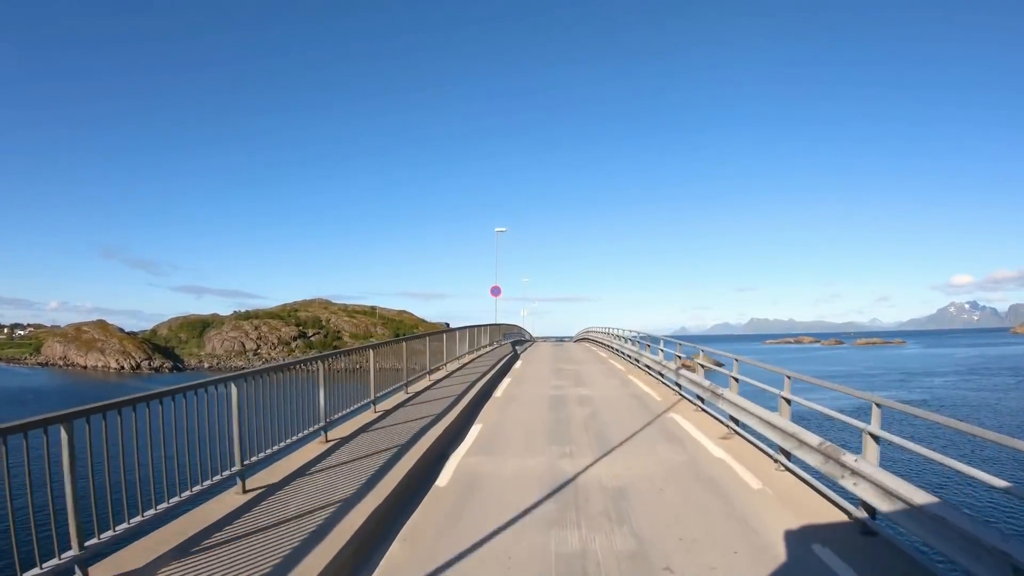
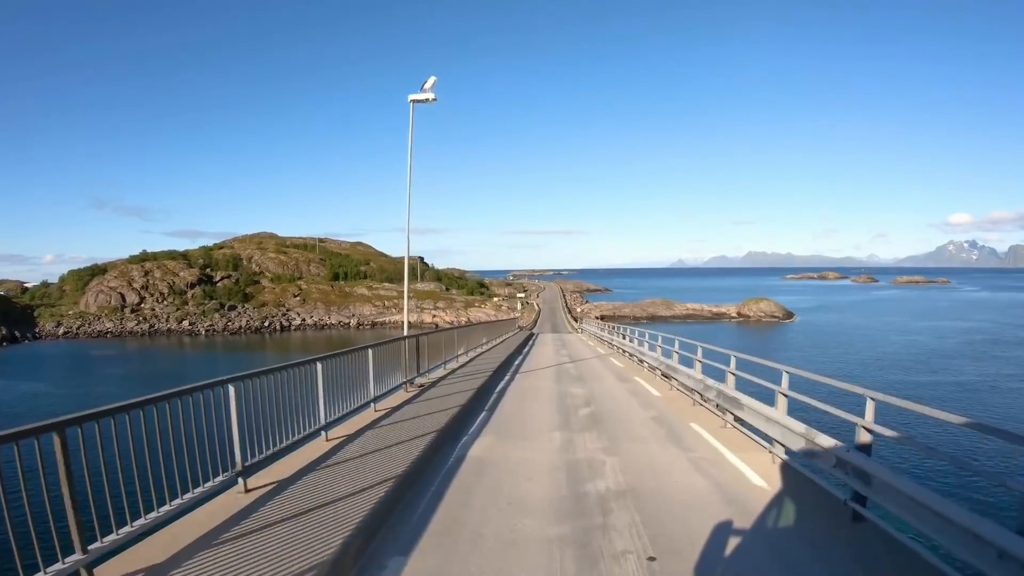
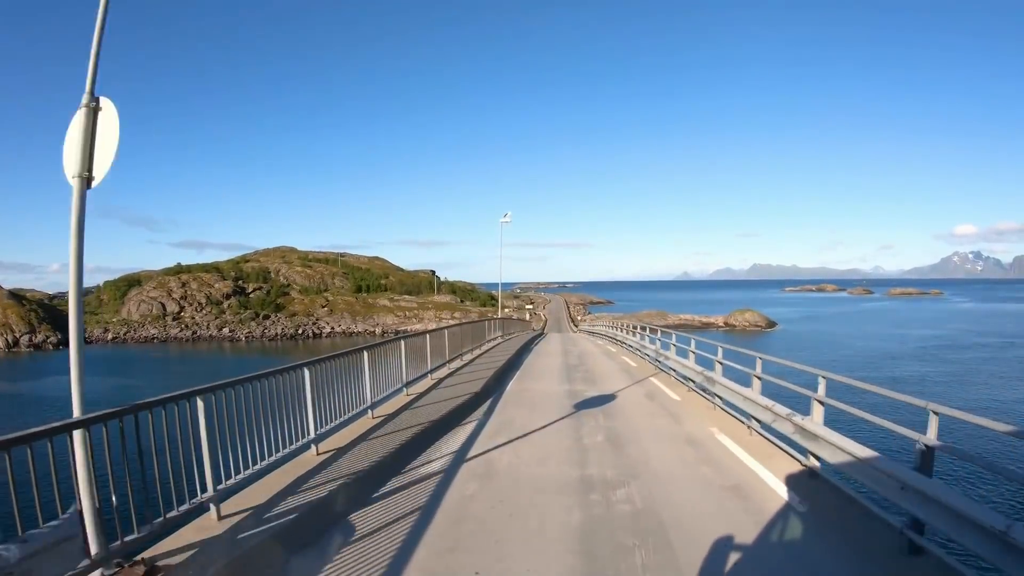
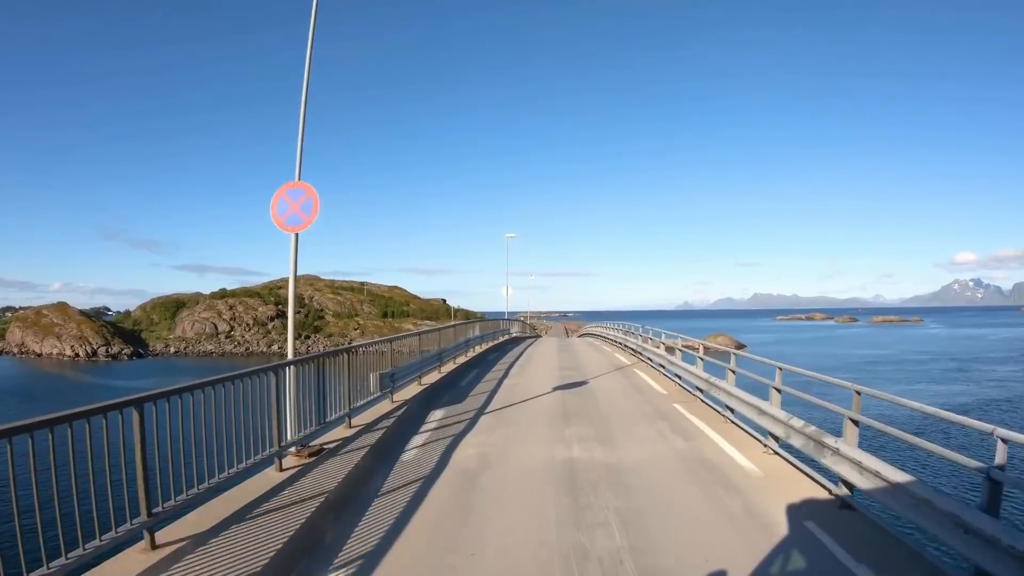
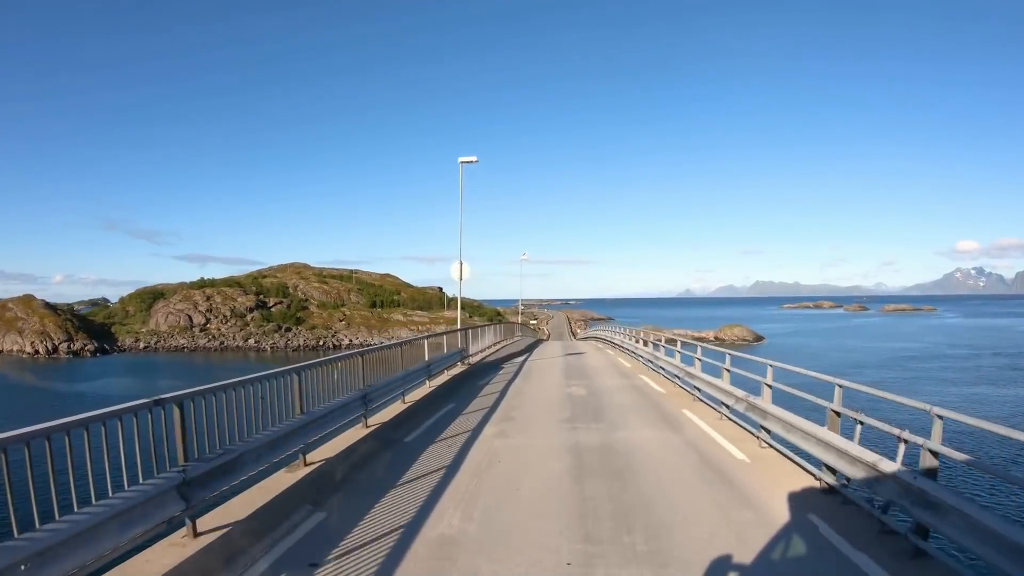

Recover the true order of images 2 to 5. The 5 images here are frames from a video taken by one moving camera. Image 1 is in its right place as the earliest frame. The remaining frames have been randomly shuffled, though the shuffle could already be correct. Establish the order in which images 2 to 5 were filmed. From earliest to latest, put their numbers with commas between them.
4, 5, 3, 2
